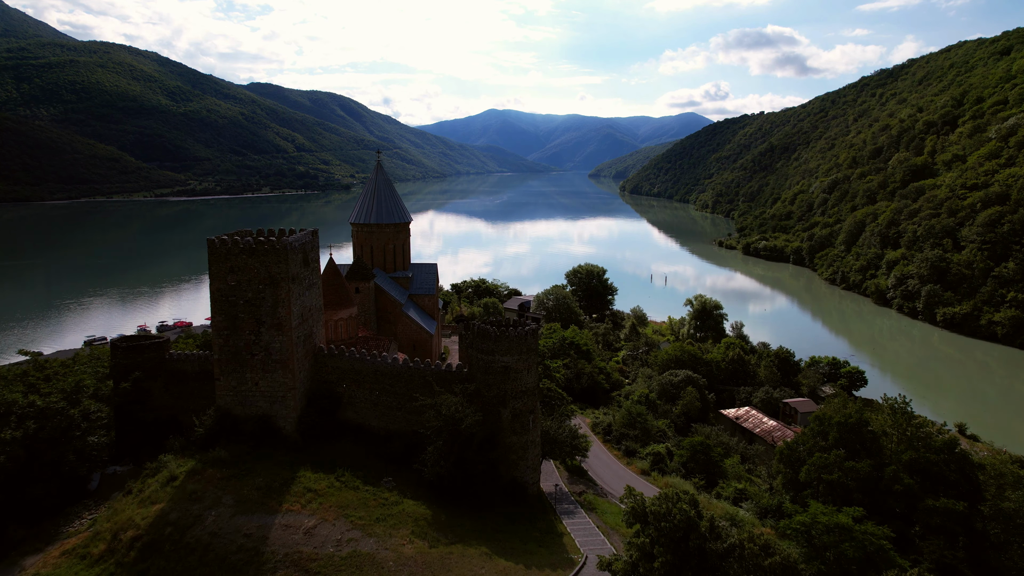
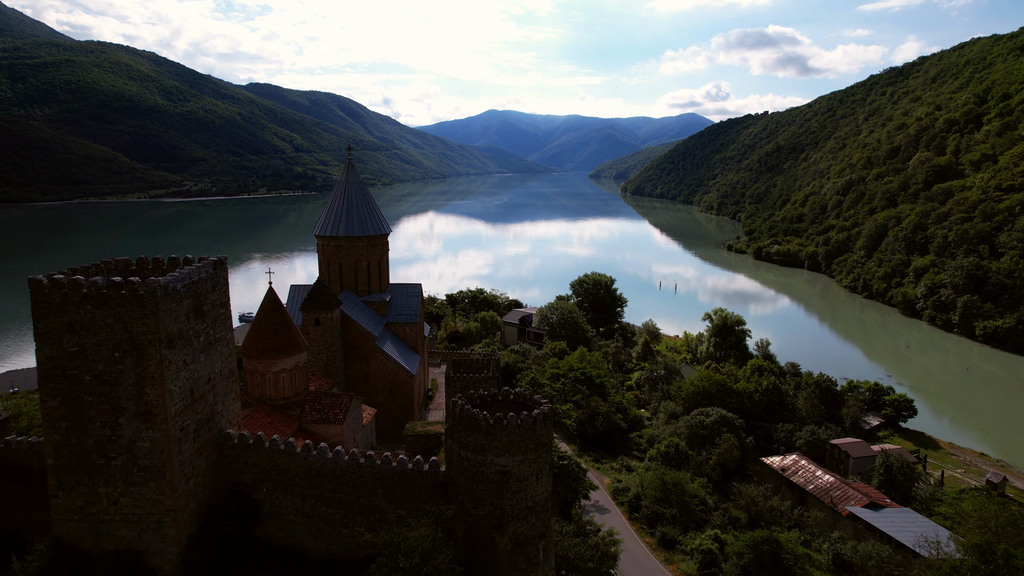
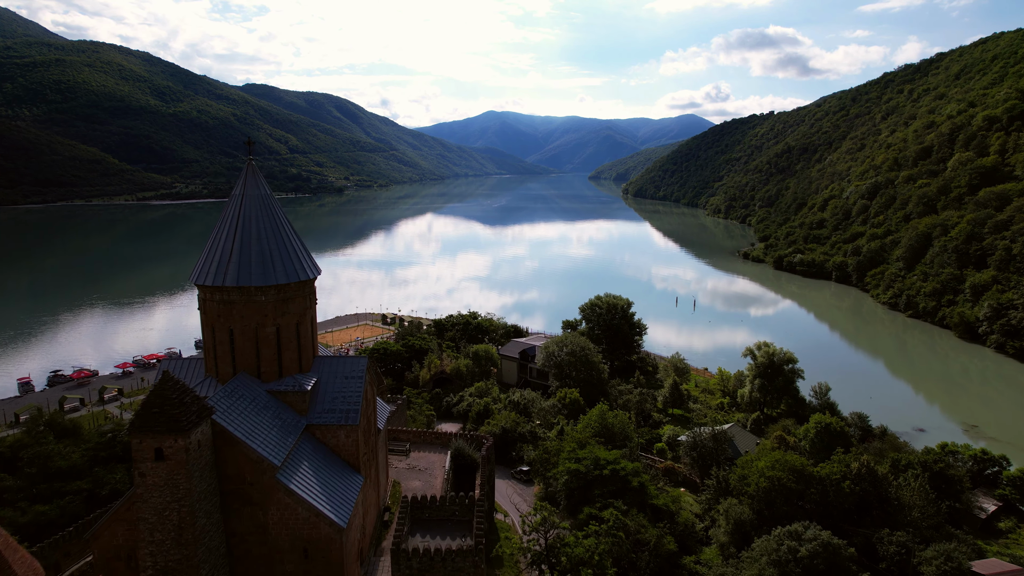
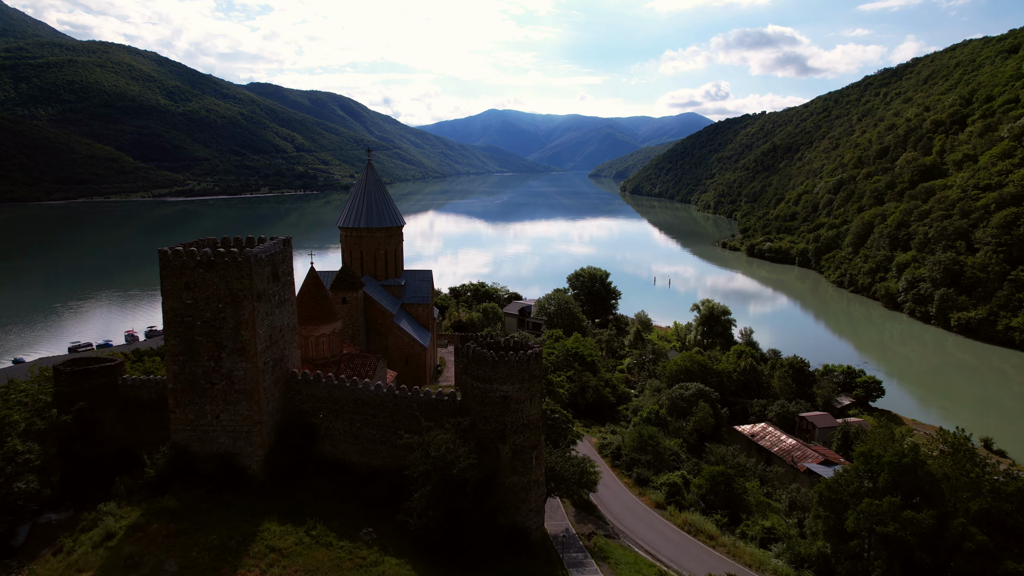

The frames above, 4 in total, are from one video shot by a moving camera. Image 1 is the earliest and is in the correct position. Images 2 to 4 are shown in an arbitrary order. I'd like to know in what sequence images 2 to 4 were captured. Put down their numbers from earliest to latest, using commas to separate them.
4, 2, 3
